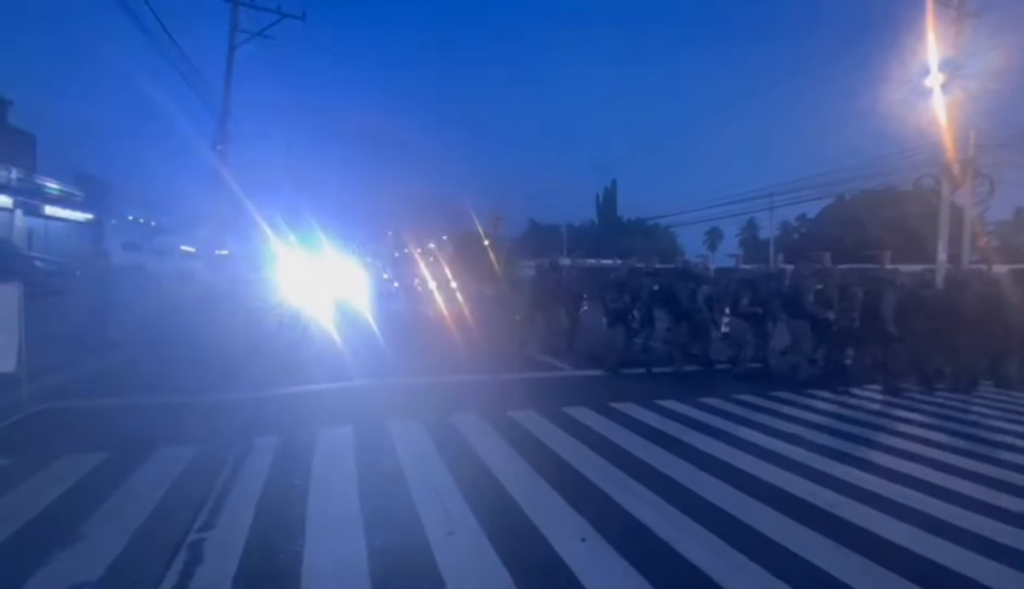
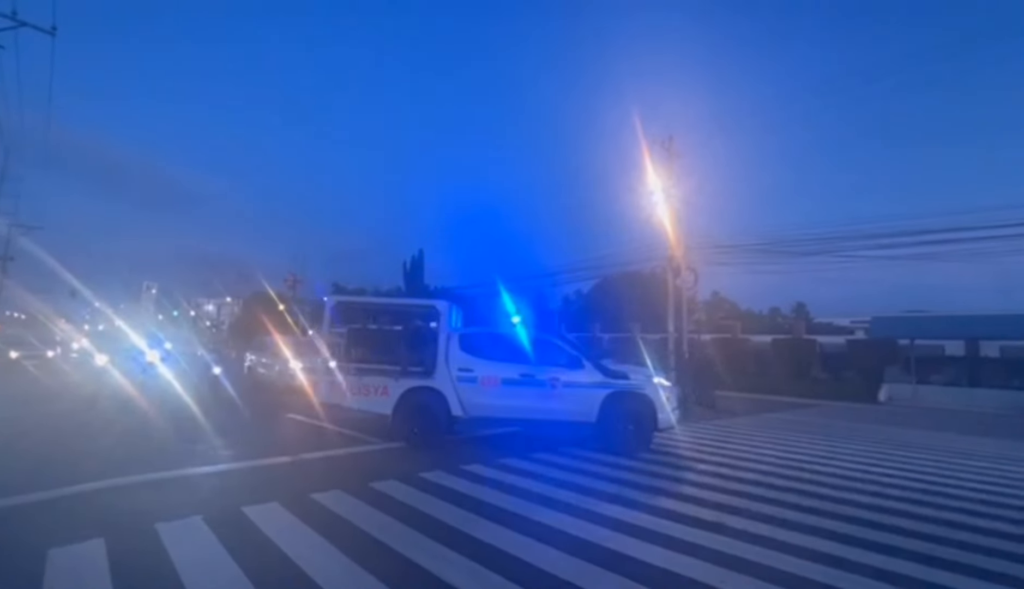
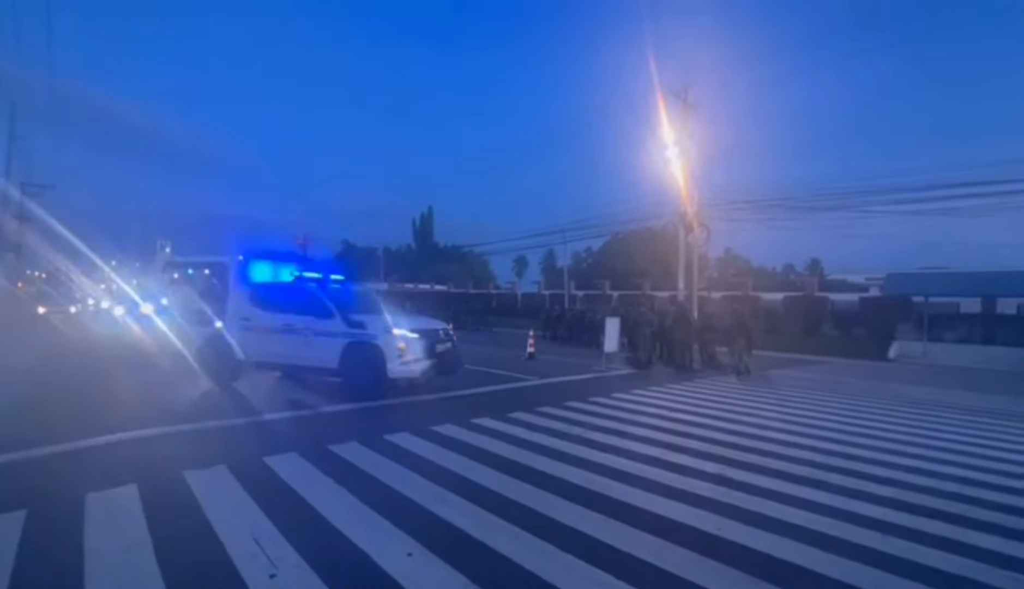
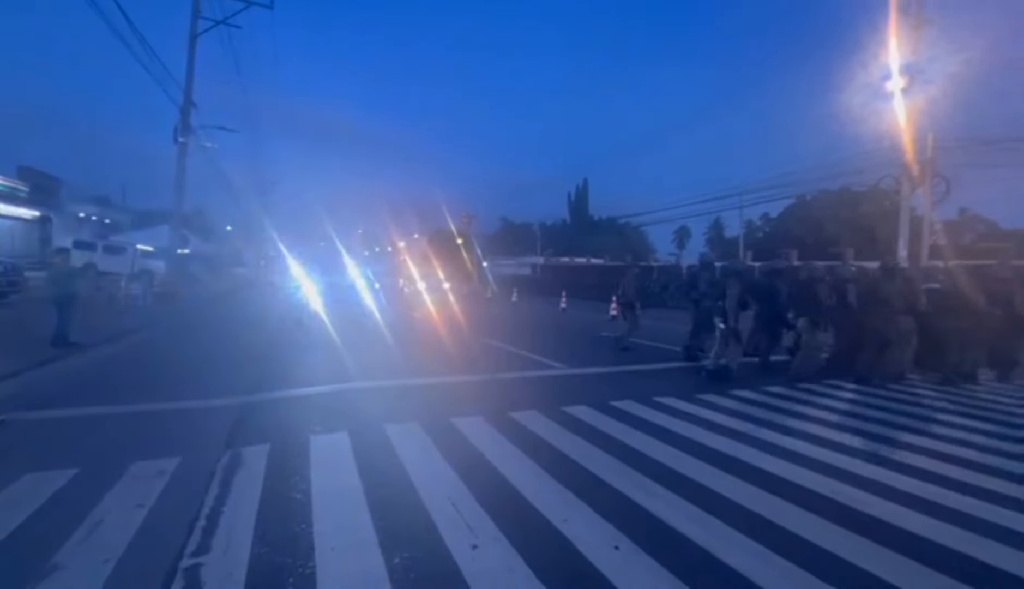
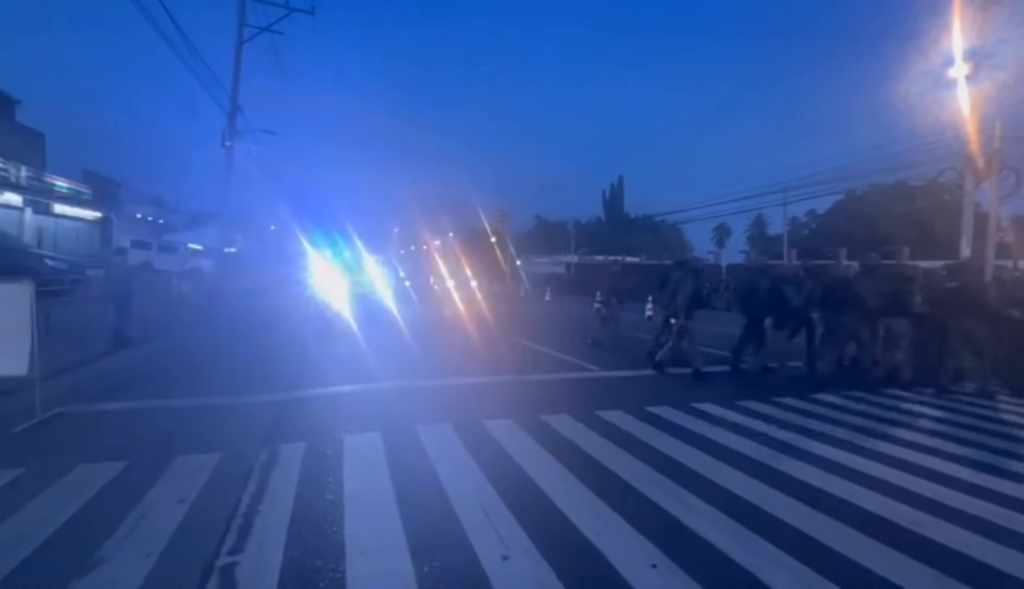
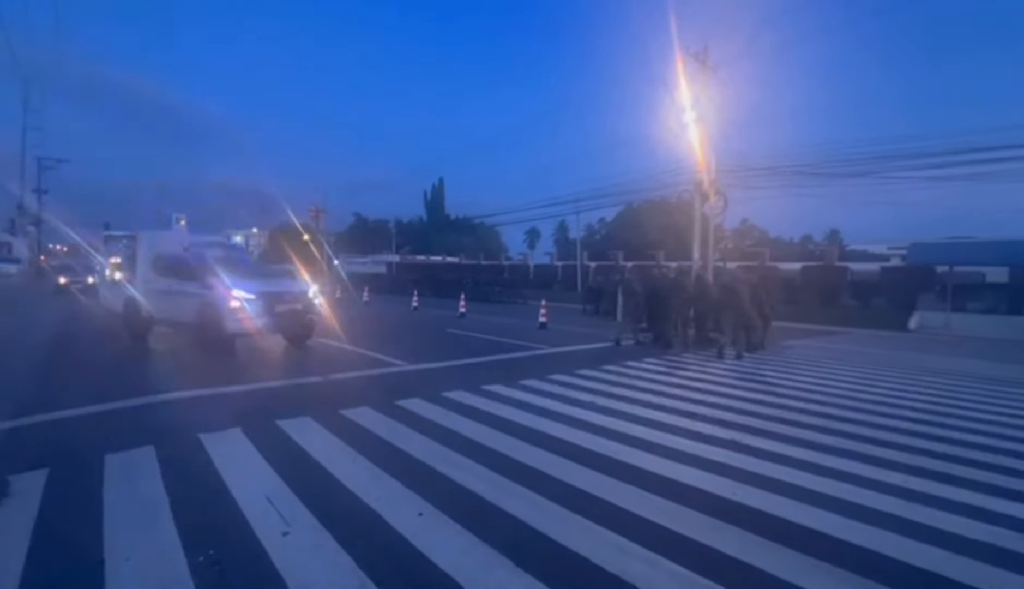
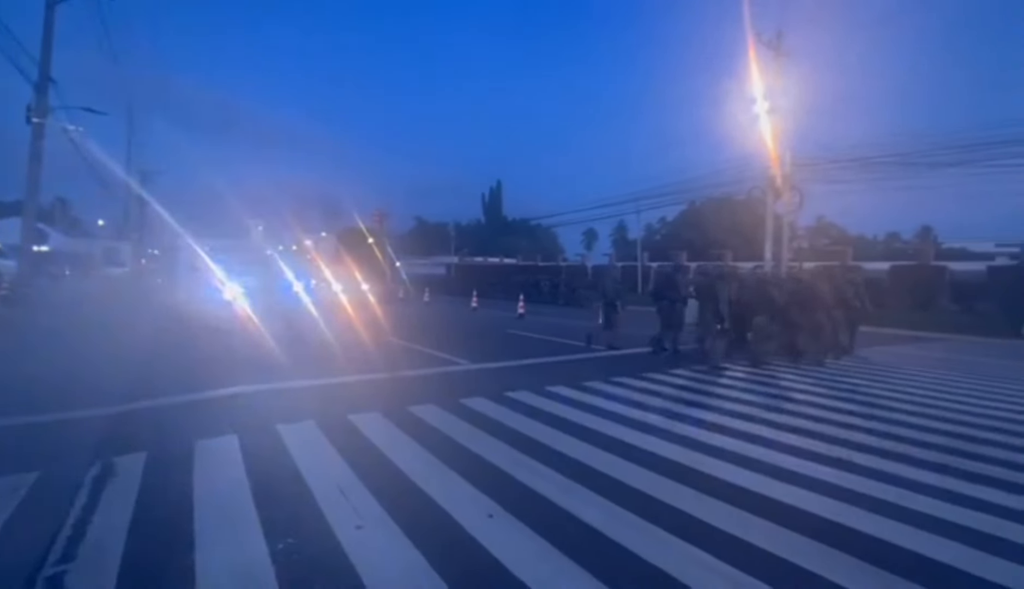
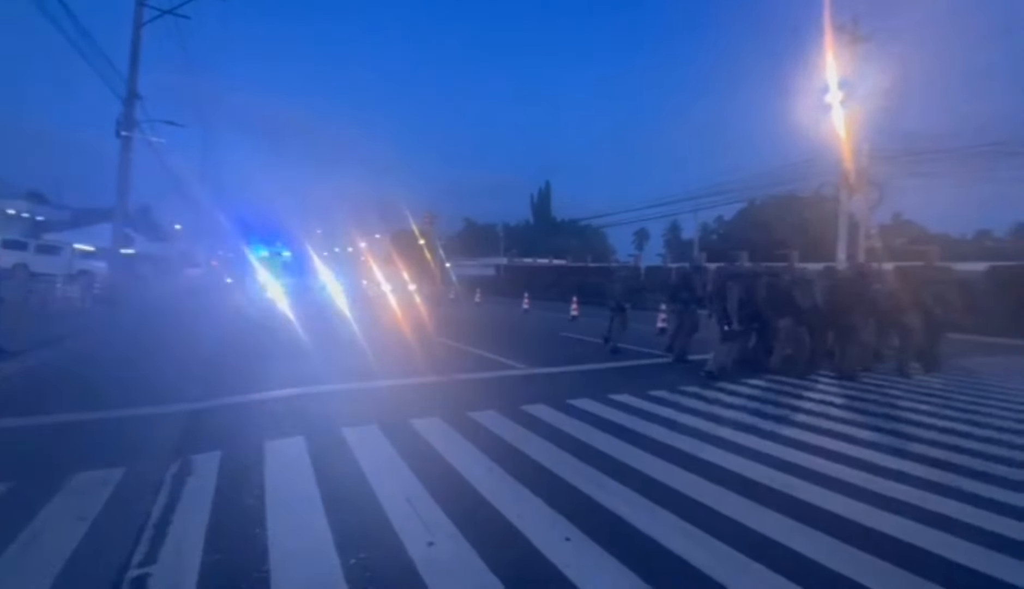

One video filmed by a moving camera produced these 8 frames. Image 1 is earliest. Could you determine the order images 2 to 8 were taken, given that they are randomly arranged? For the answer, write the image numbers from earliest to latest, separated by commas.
5, 4, 8, 7, 6, 3, 2
